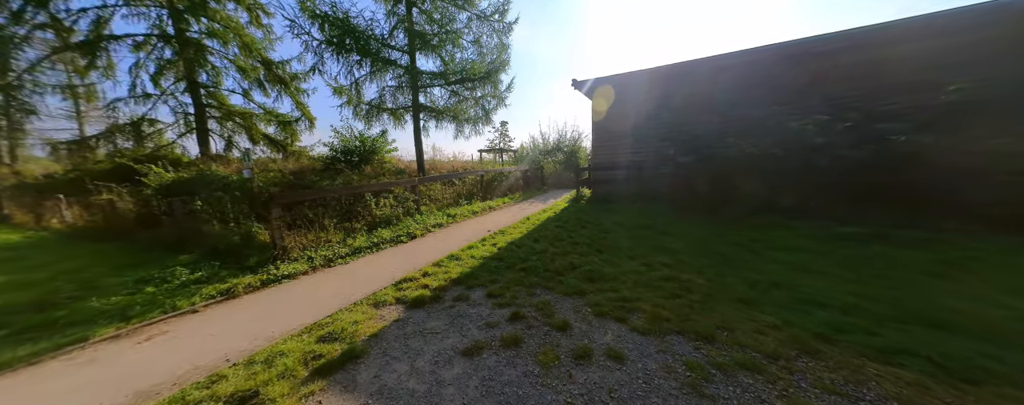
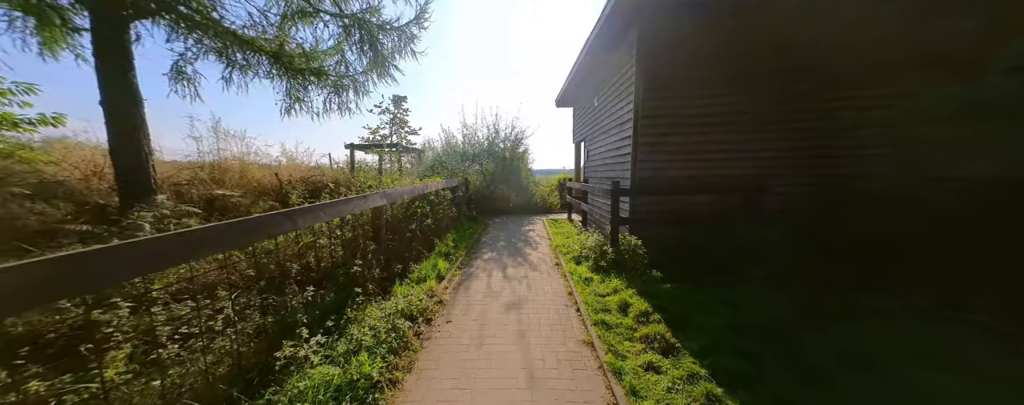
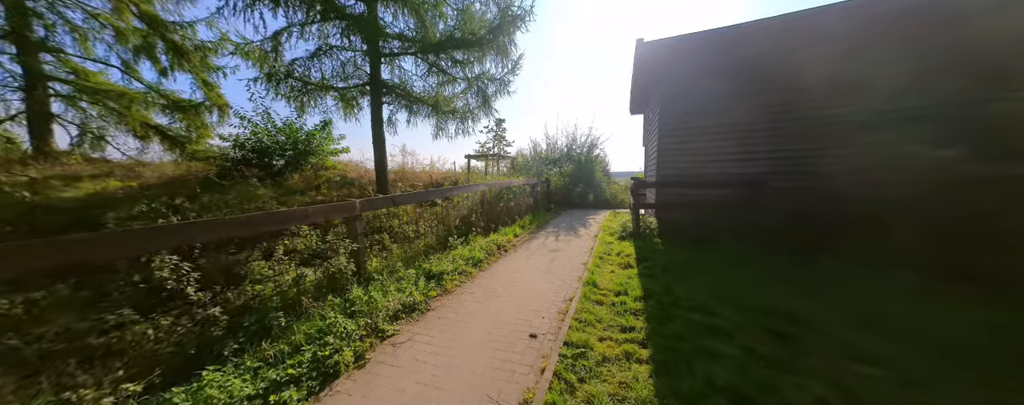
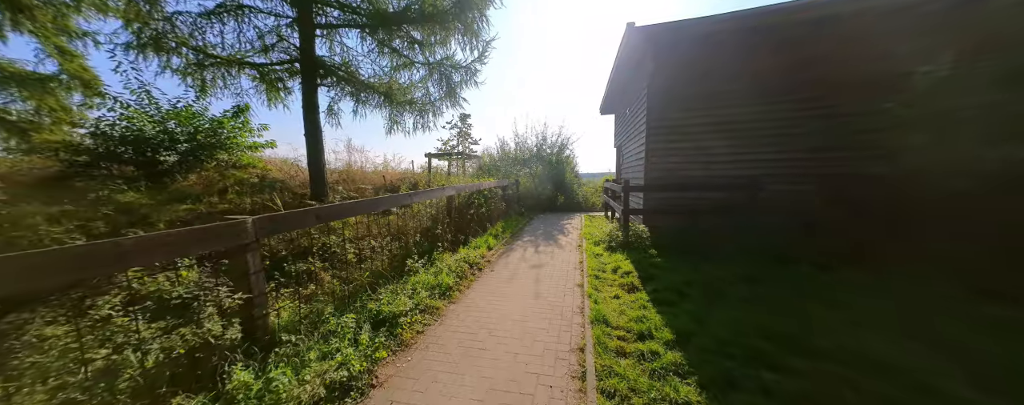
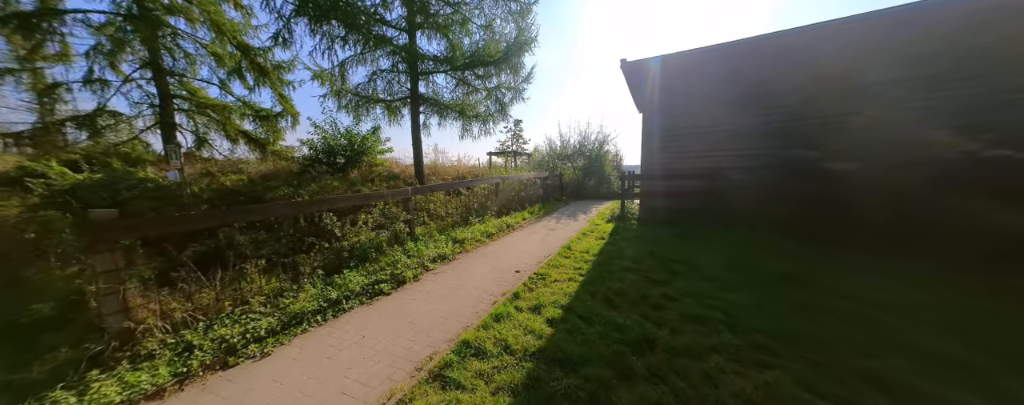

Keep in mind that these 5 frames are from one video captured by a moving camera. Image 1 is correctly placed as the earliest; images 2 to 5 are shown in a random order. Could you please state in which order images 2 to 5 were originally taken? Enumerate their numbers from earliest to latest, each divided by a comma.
5, 3, 4, 2
